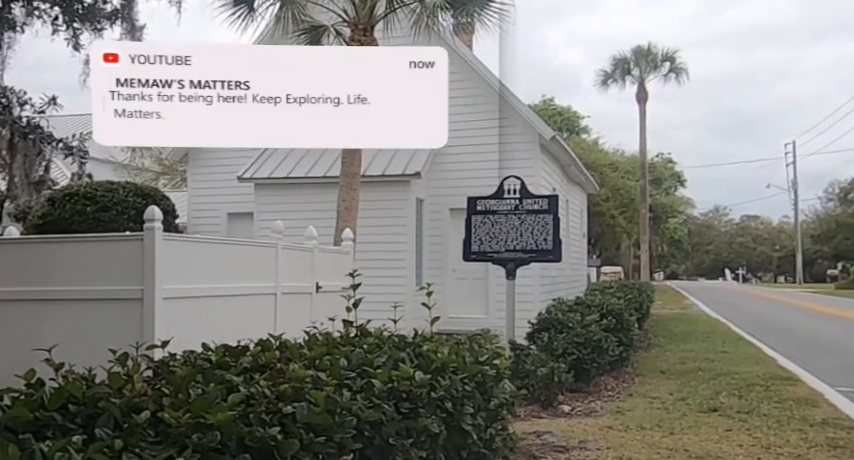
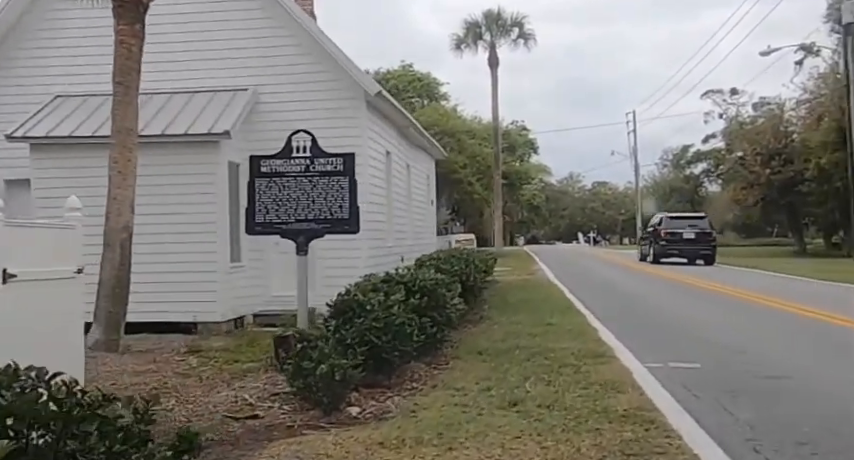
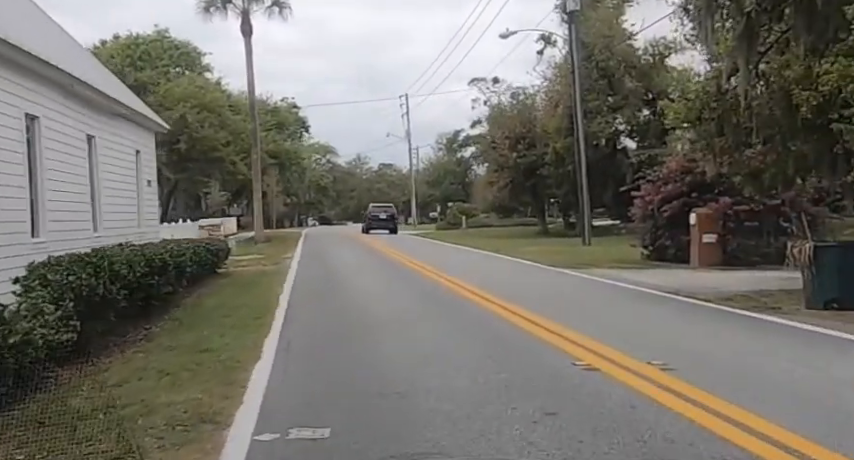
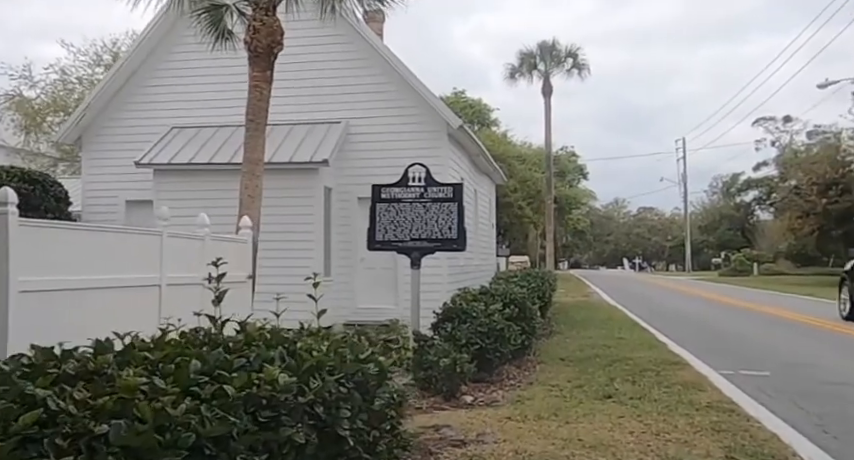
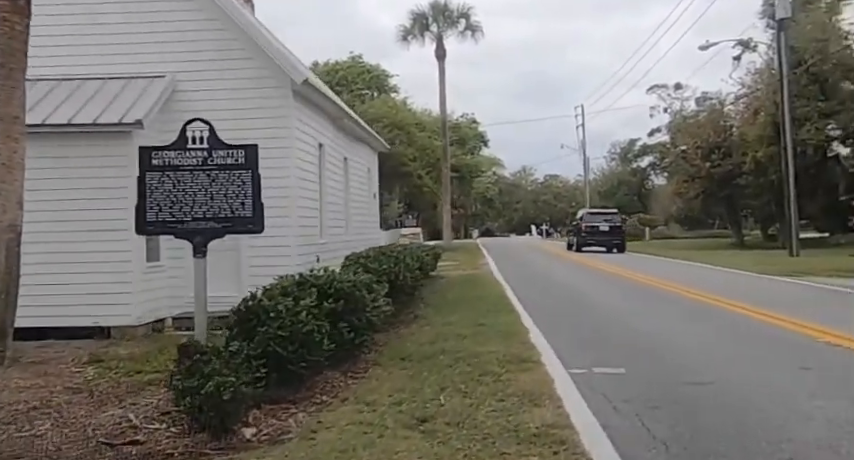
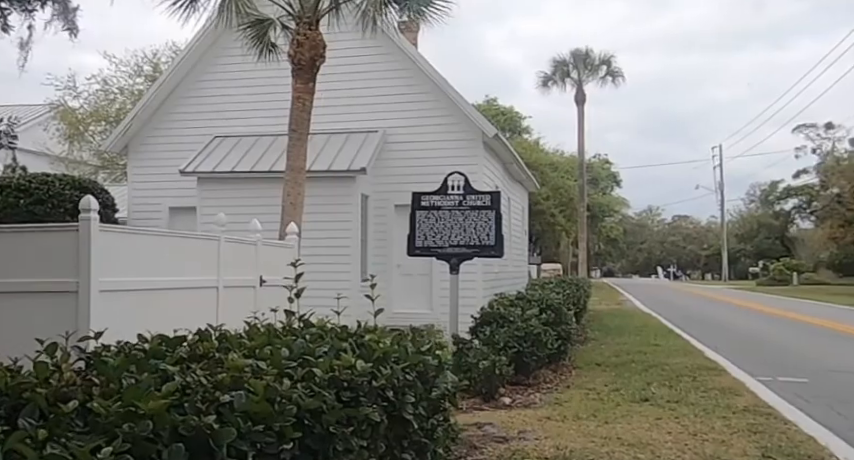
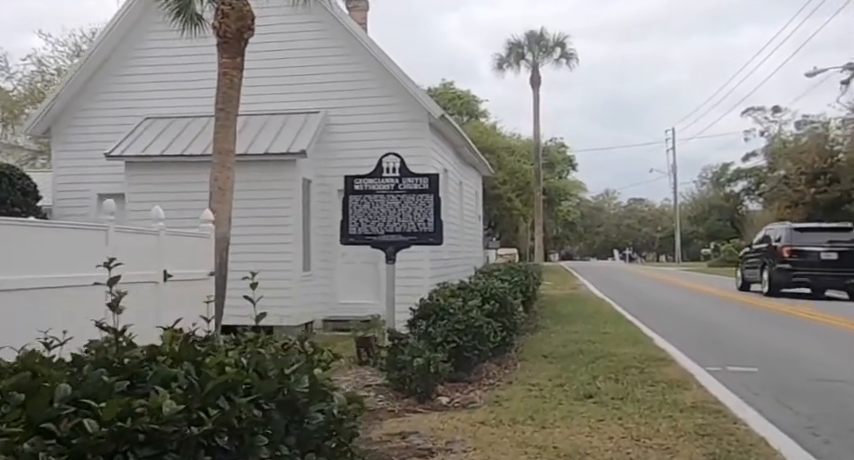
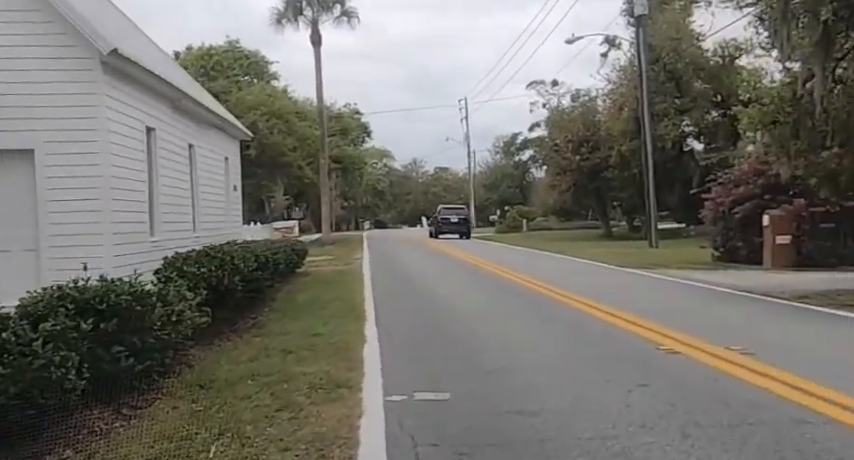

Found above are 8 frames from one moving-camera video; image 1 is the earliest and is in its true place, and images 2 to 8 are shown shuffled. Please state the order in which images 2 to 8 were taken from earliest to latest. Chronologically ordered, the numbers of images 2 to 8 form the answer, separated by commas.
6, 4, 7, 2, 5, 8, 3
